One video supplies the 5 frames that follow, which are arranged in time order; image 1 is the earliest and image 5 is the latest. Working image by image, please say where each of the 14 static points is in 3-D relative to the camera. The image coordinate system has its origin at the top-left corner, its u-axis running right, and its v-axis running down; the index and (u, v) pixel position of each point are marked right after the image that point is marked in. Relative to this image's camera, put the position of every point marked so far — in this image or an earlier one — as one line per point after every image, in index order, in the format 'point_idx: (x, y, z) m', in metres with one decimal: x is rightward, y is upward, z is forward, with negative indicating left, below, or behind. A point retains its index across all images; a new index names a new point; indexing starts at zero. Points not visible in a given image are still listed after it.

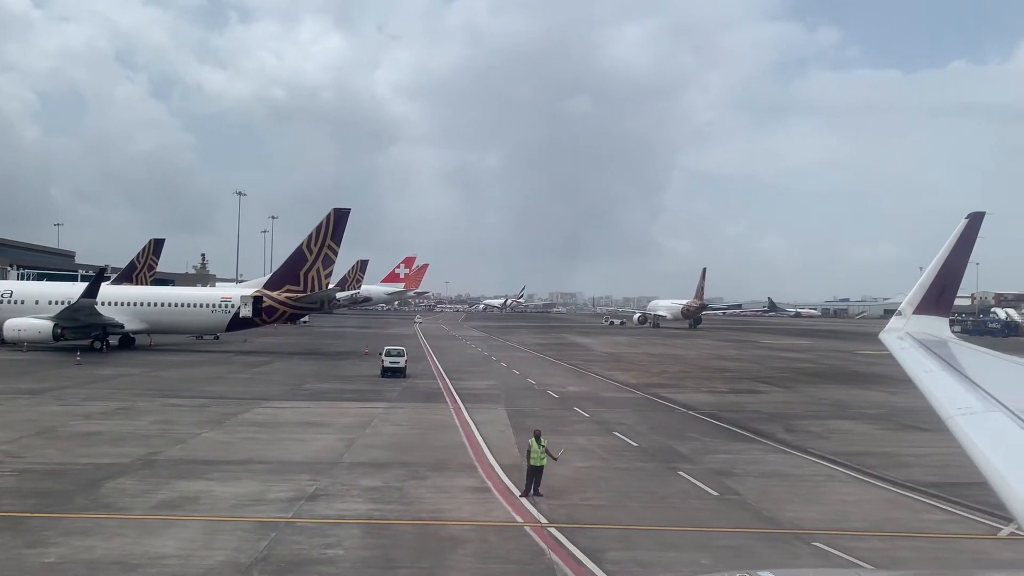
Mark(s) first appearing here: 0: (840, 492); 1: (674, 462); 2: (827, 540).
0: (+5.9, -3.7, +15.1) m
1: (+3.4, -3.6, +17.5) m
2: (+4.4, -3.5, +11.7) m
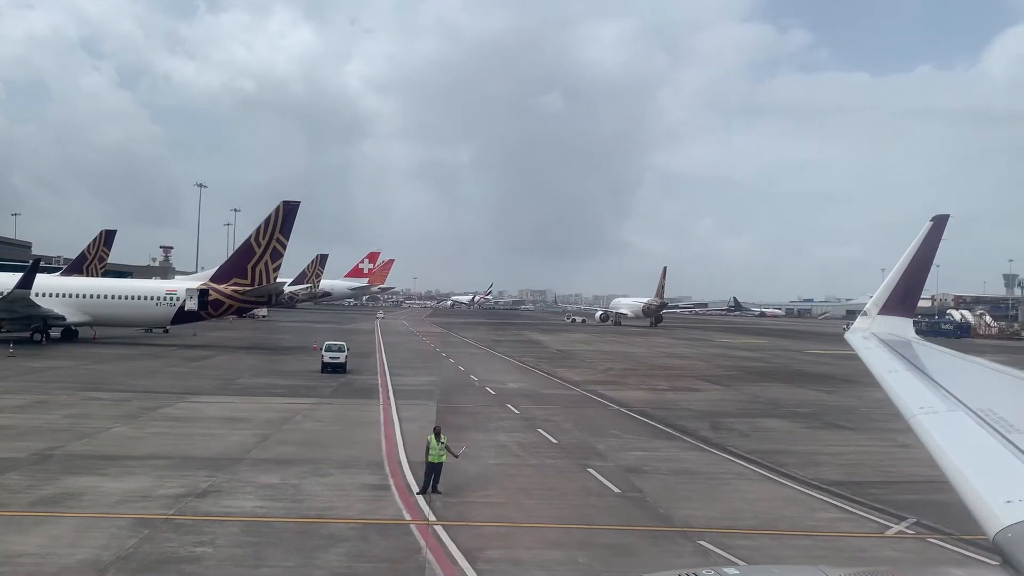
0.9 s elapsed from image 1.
0: (+4.1, -3.6, +15.1) m
1: (+1.5, -3.6, +17.4) m
2: (+2.8, -3.5, +11.6) m
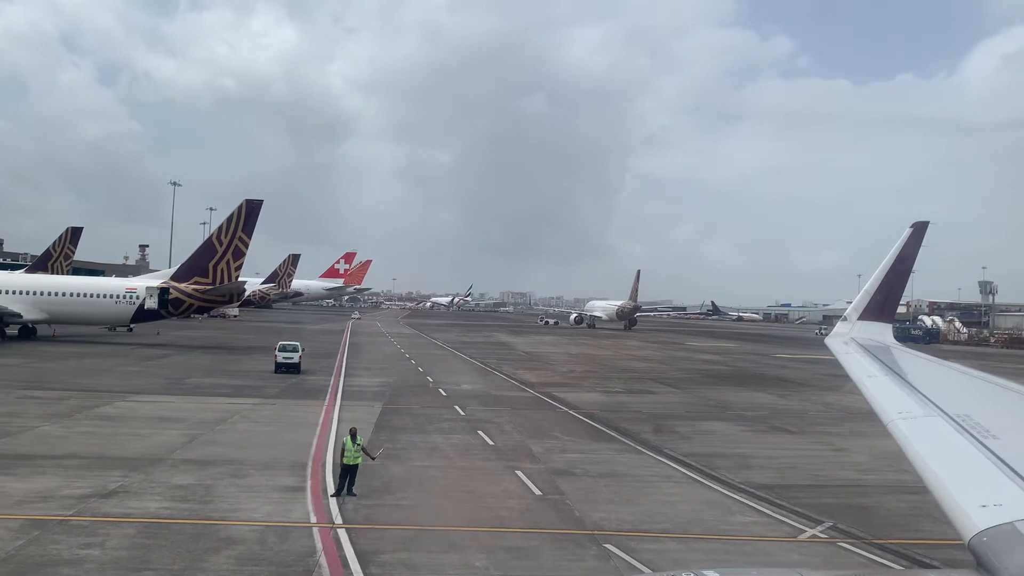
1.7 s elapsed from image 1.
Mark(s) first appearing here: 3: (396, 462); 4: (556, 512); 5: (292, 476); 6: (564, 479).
0: (+2.8, -3.6, +14.9) m
1: (+0.1, -3.6, +17.2) m
2: (+1.5, -3.5, +11.5) m
3: (-2.3, -3.4, +16.6) m
4: (+0.7, -3.5, +13.2) m
5: (-3.9, -3.4, +15.0) m
6: (+1.0, -3.6, +15.8) m
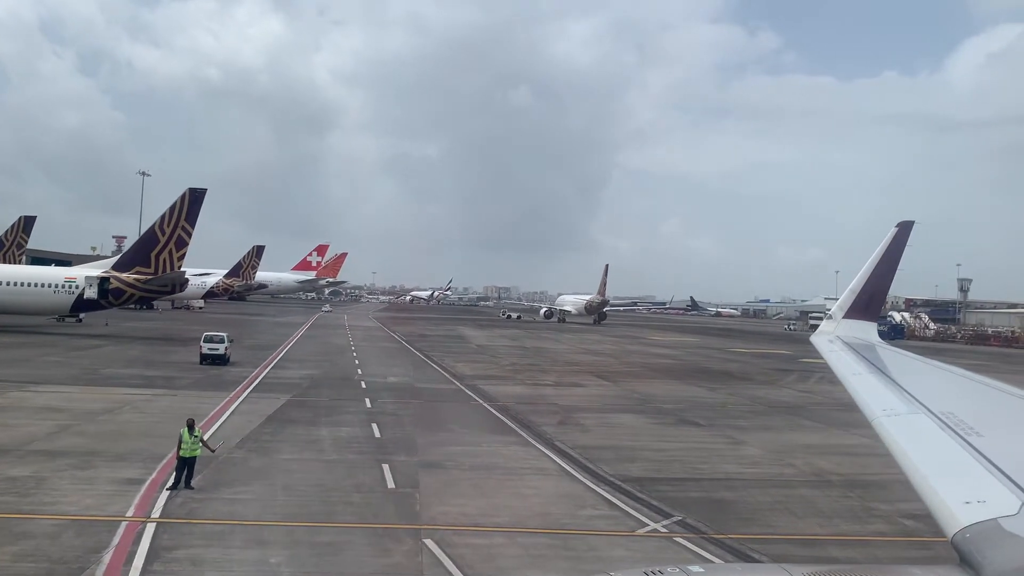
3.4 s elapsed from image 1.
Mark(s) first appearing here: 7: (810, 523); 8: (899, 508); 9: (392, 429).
0: (+0.3, -3.4, +14.5) m
1: (-2.4, -3.3, +16.7) m
2: (-0.9, -3.3, +11.0) m
3: (-4.8, -3.2, +16.1) m
4: (-1.7, -3.3, +12.7) m
5: (-6.4, -3.1, +14.5) m
6: (-1.5, -3.3, +15.3) m
7: (+4.5, -3.6, +12.8) m
8: (+6.3, -3.6, +13.8) m
9: (-2.8, -3.4, +19.9) m
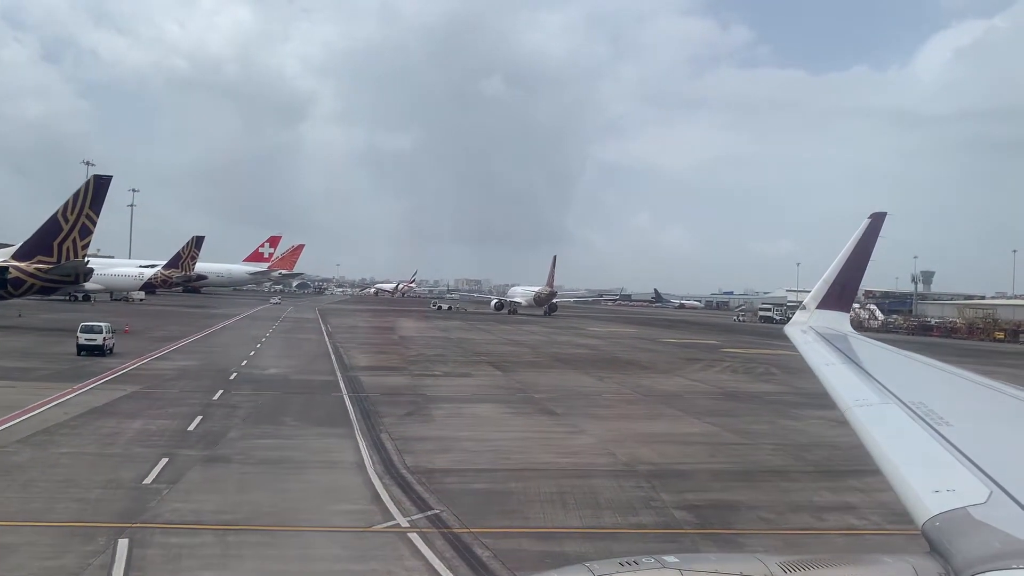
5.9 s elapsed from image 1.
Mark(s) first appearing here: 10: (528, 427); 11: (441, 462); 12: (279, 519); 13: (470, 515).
0: (-3.4, -3.1, +13.7) m
1: (-6.2, -3.0, +15.8) m
2: (-4.5, -3.0, +10.2) m
3: (-8.5, -2.9, +15.1) m
4: (-5.4, -3.0, +11.8) m
5: (-10.1, -2.8, +13.5) m
6: (-5.2, -3.0, +14.5) m
7: (+0.9, -3.3, +12.2) m
8: (+2.7, -3.3, +13.2) m
9: (-6.7, -3.0, +19.0) m
10: (+0.4, -3.3, +20.1) m
11: (-1.3, -3.2, +15.6) m
12: (-3.1, -3.1, +11.4) m
13: (-0.6, -3.2, +11.9) m
